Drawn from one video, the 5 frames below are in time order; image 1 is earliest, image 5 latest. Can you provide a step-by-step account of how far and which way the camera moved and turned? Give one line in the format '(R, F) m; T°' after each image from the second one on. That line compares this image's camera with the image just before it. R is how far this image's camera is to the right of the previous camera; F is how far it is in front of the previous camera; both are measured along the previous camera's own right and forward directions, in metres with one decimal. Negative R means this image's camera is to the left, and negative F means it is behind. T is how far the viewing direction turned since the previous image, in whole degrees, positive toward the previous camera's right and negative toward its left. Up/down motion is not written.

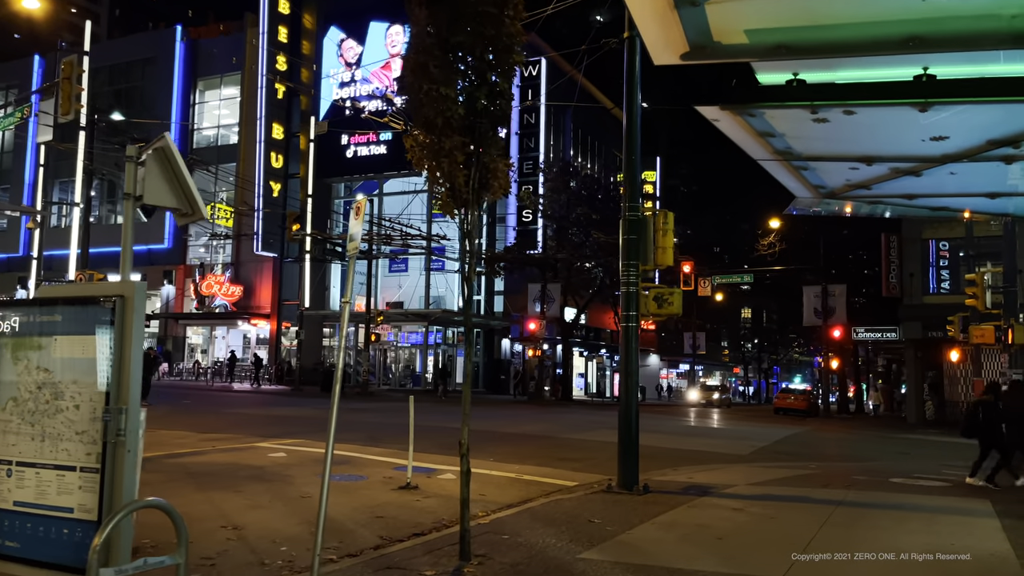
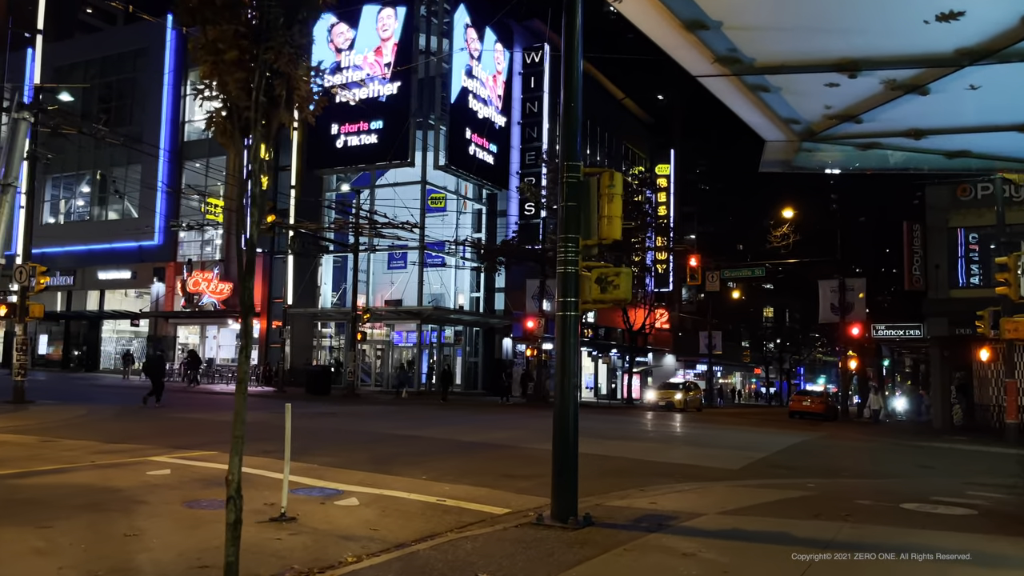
(+1.3, +2.1) m; -2°
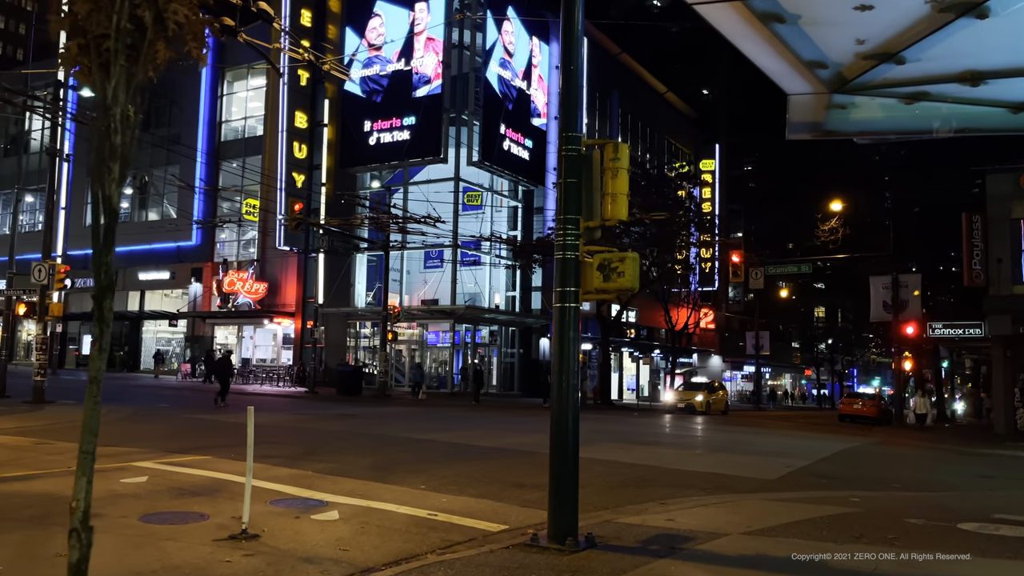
(+0.5, +1.0) m; -3°
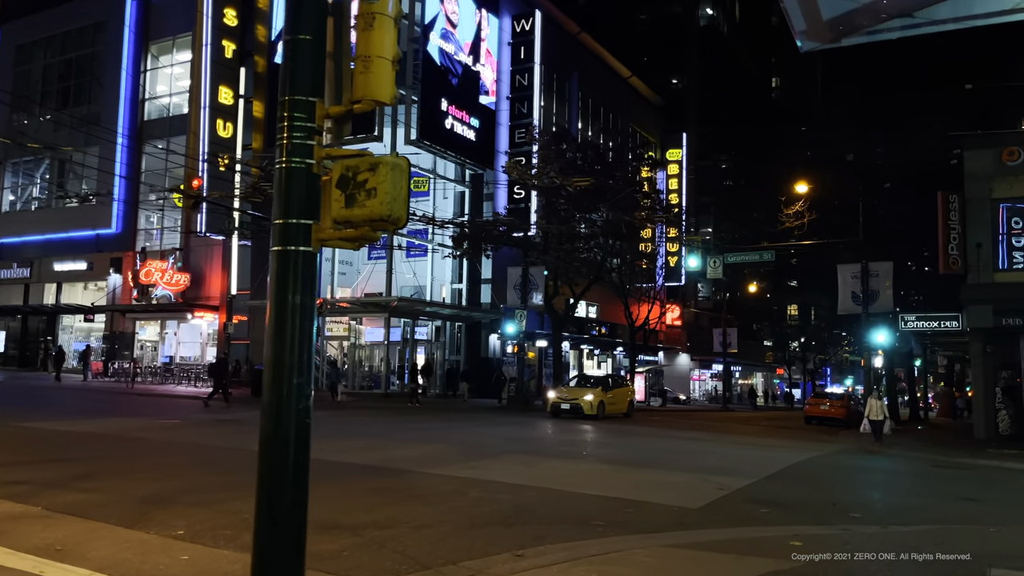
(+1.7, +3.0) m; +2°
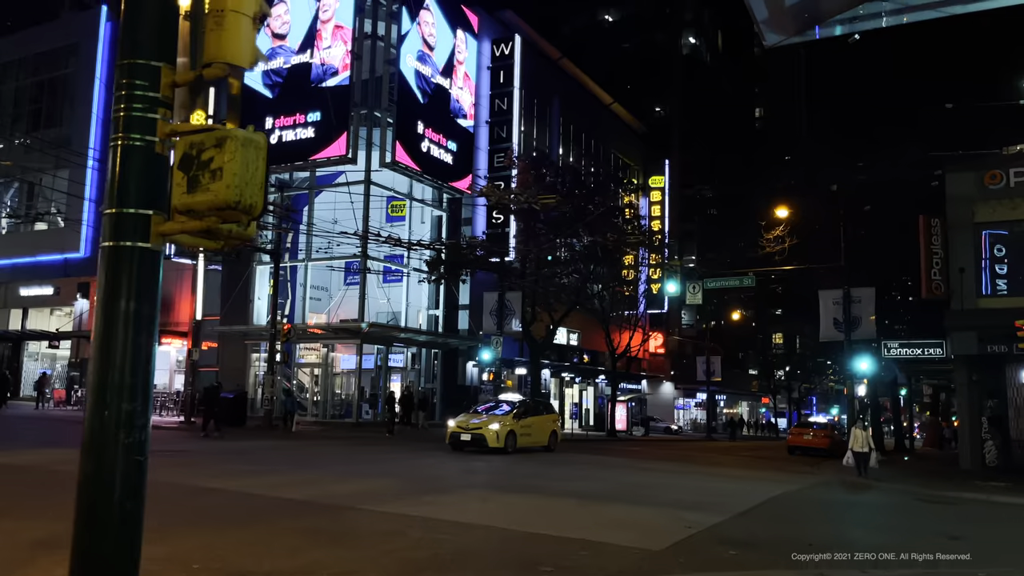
(+0.5, +0.8) m; +1°
